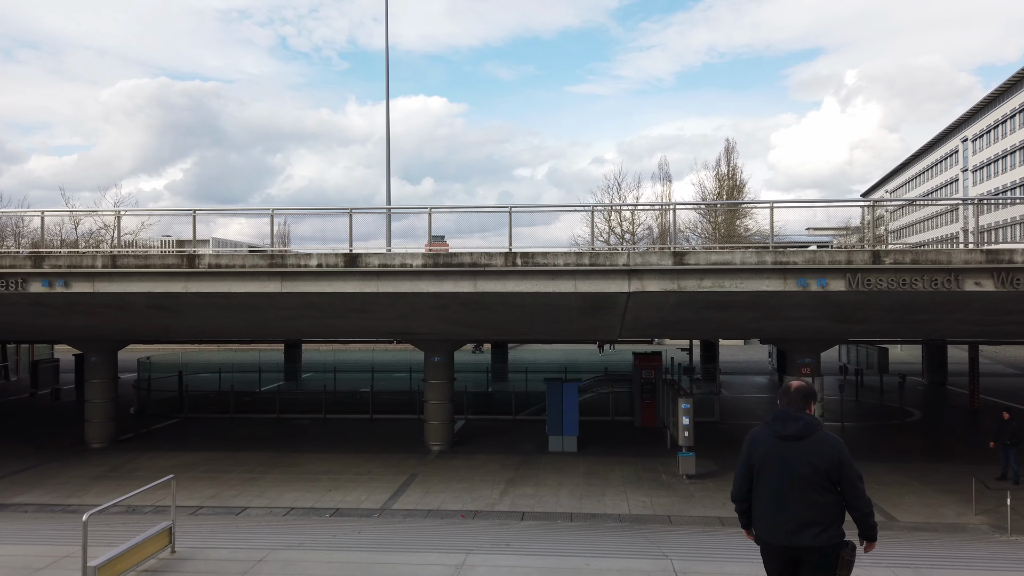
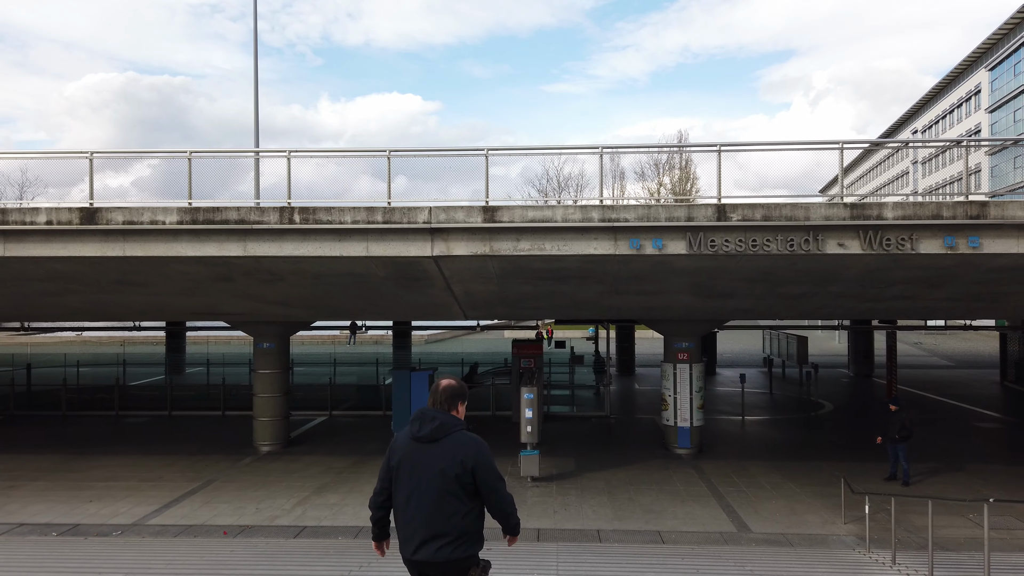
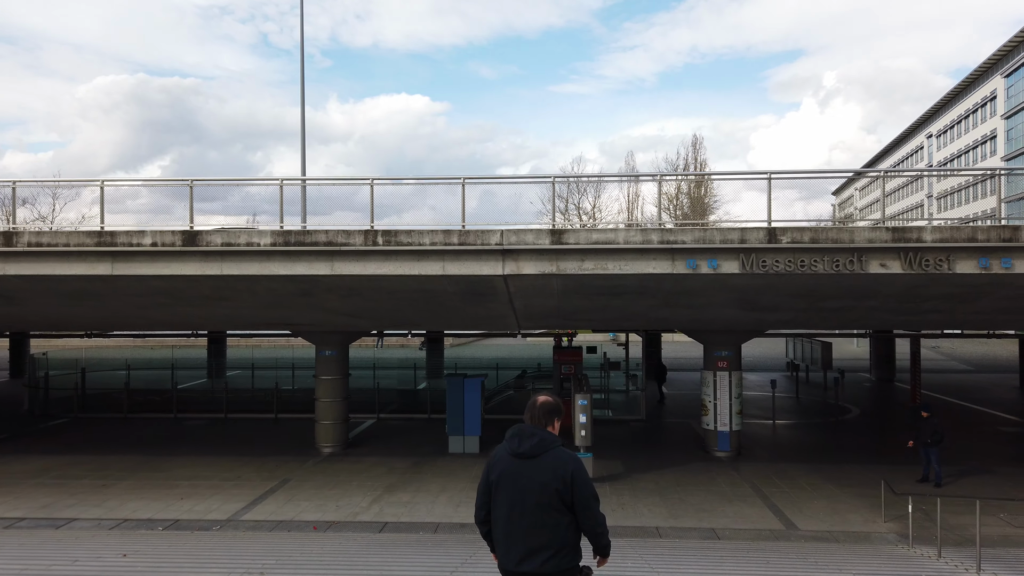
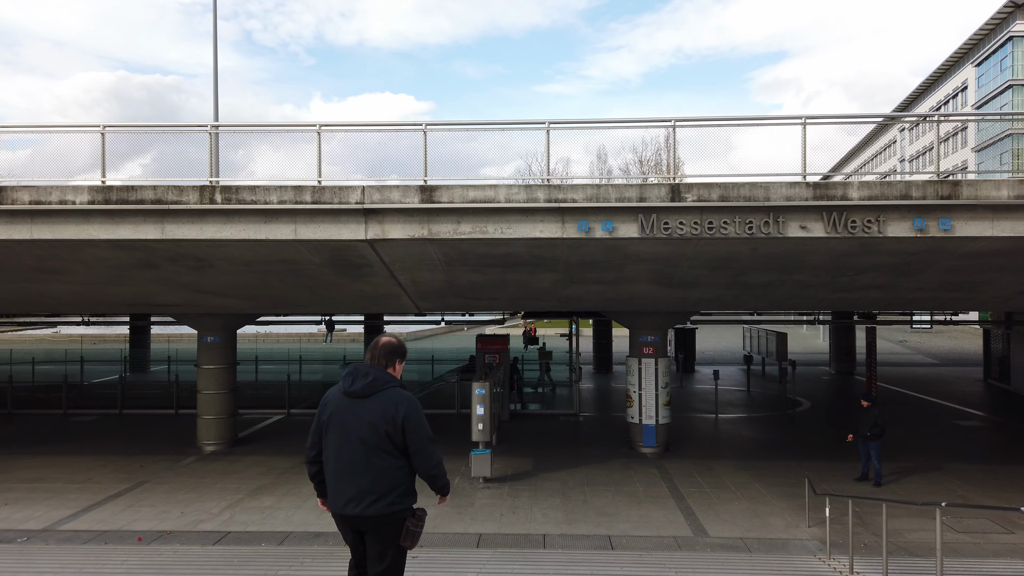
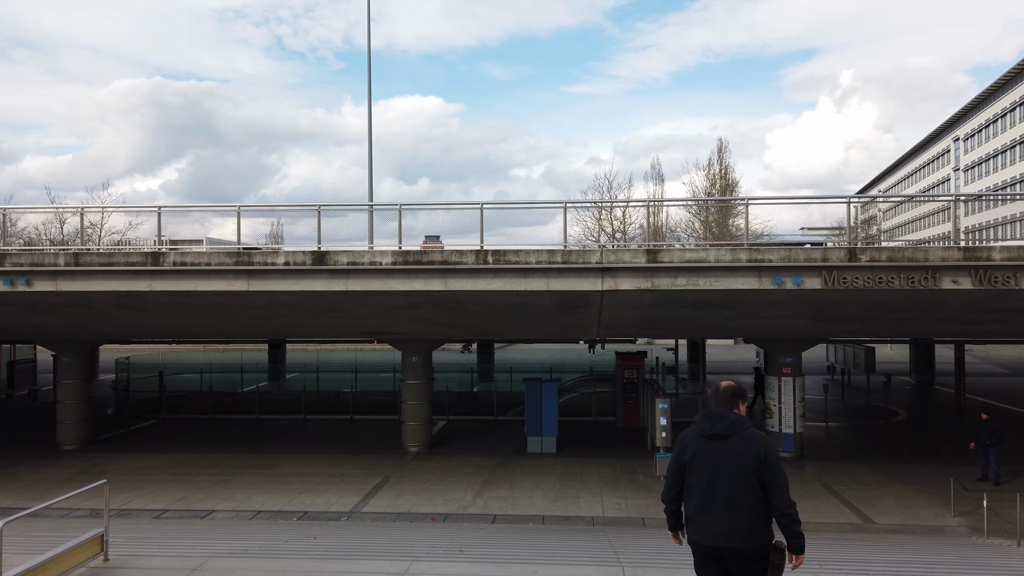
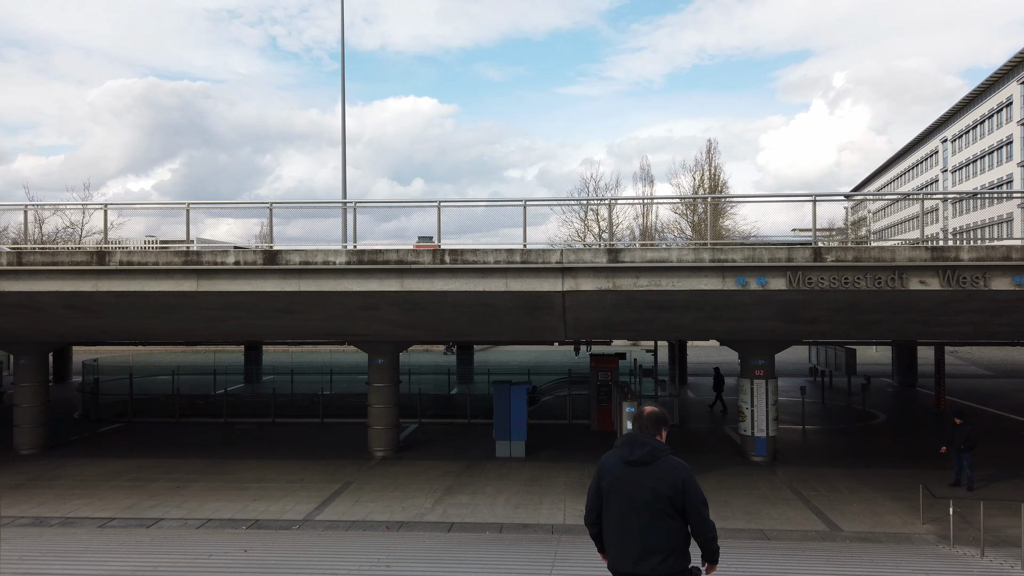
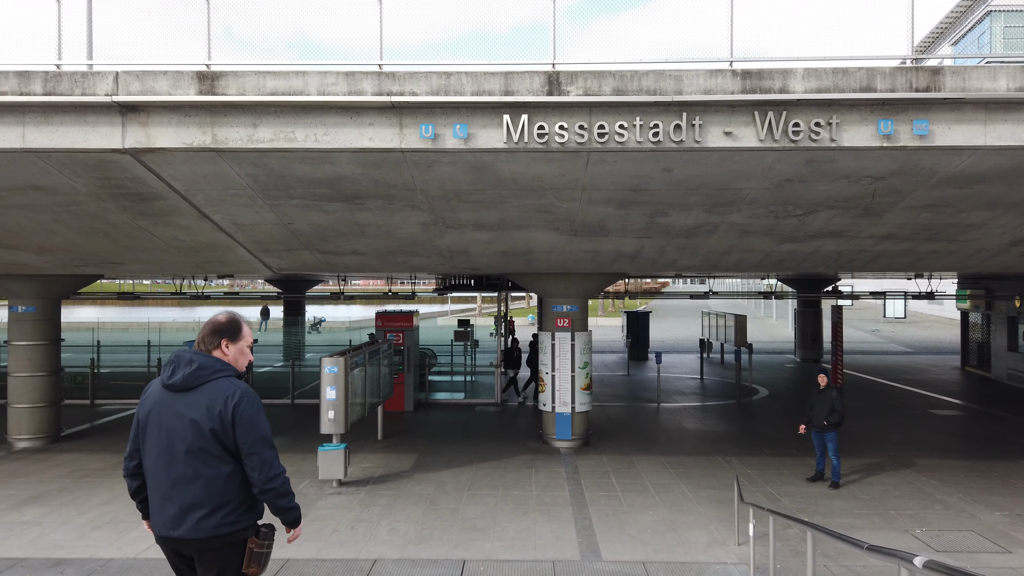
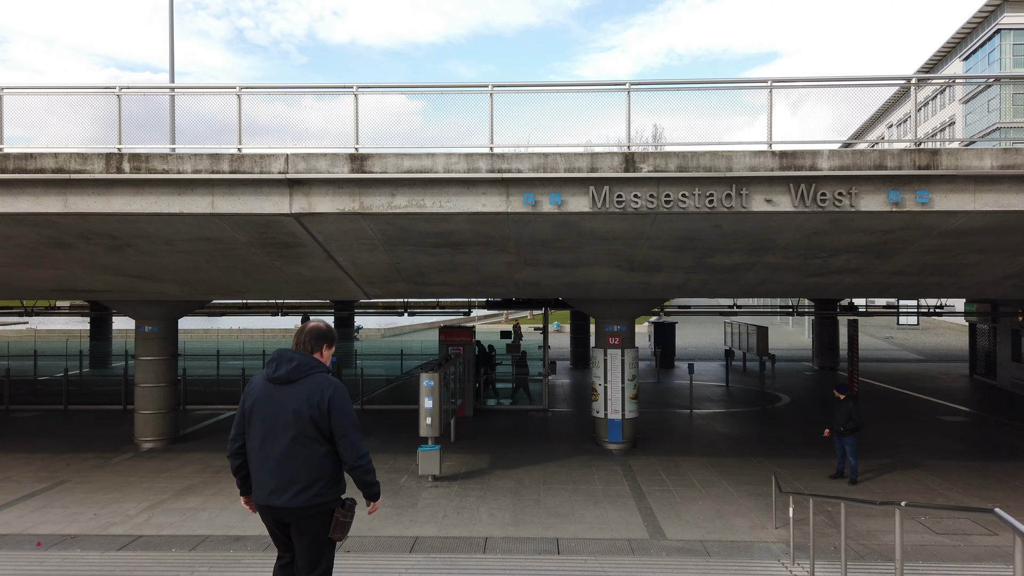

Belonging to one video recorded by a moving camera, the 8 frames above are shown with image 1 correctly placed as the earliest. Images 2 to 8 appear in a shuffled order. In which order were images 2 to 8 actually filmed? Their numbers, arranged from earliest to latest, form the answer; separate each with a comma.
5, 6, 3, 2, 4, 8, 7
